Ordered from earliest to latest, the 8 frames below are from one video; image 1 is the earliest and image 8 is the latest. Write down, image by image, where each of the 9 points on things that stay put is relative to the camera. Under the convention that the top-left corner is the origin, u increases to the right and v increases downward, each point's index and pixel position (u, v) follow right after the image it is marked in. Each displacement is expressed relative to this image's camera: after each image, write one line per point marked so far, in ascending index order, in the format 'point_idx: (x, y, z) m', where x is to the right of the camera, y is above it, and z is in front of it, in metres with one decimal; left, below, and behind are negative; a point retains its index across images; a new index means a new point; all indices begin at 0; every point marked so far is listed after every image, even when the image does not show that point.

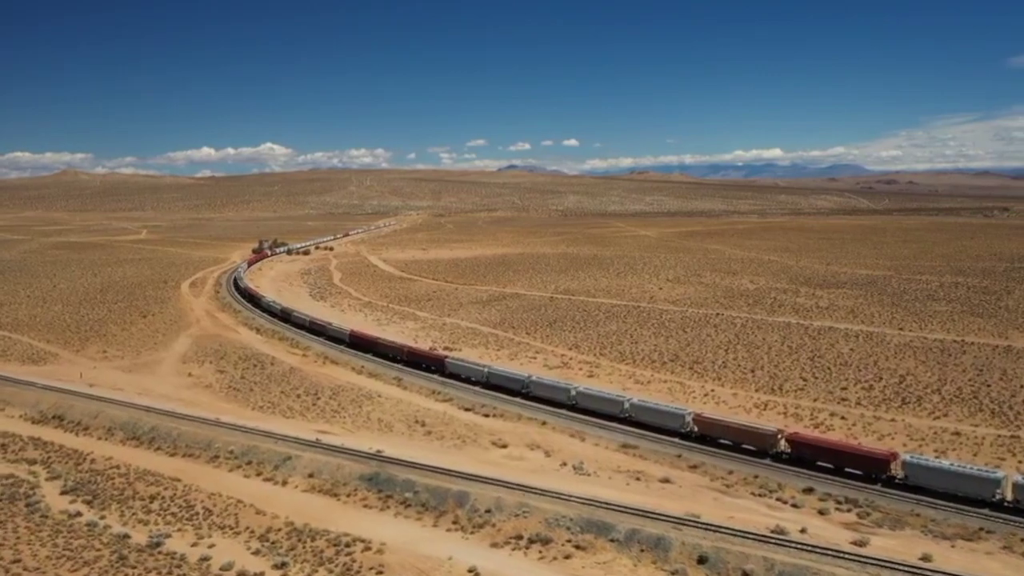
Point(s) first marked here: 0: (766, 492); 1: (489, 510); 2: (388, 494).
0: (+5.9, -4.7, +20.0) m
1: (-0.5, -4.8, +18.5) m
2: (-2.8, -4.7, +19.8) m
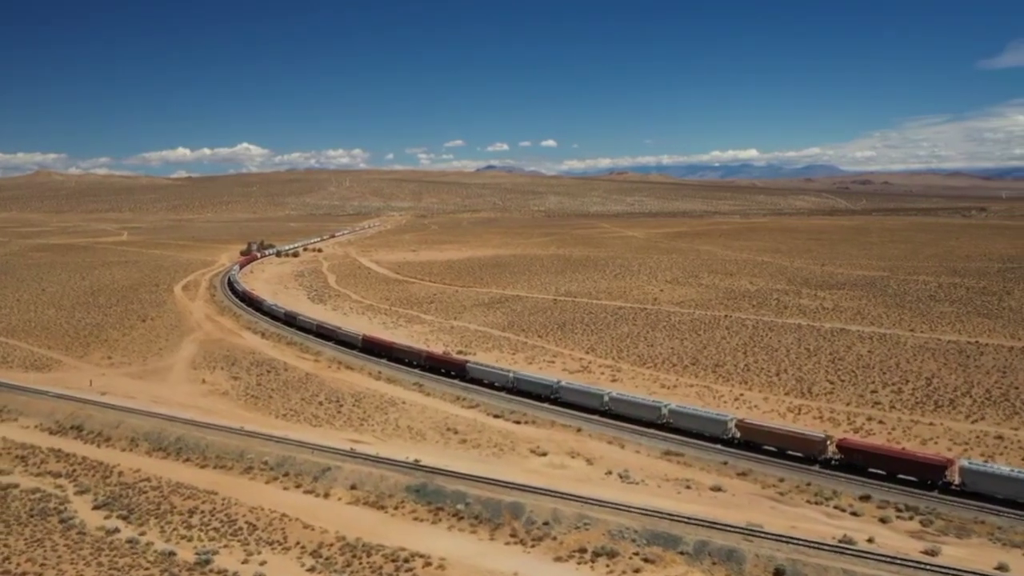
0: (+7.1, -4.8, +19.7) m
1: (+0.7, -4.9, +18.0) m
2: (-1.6, -4.9, +19.3) m
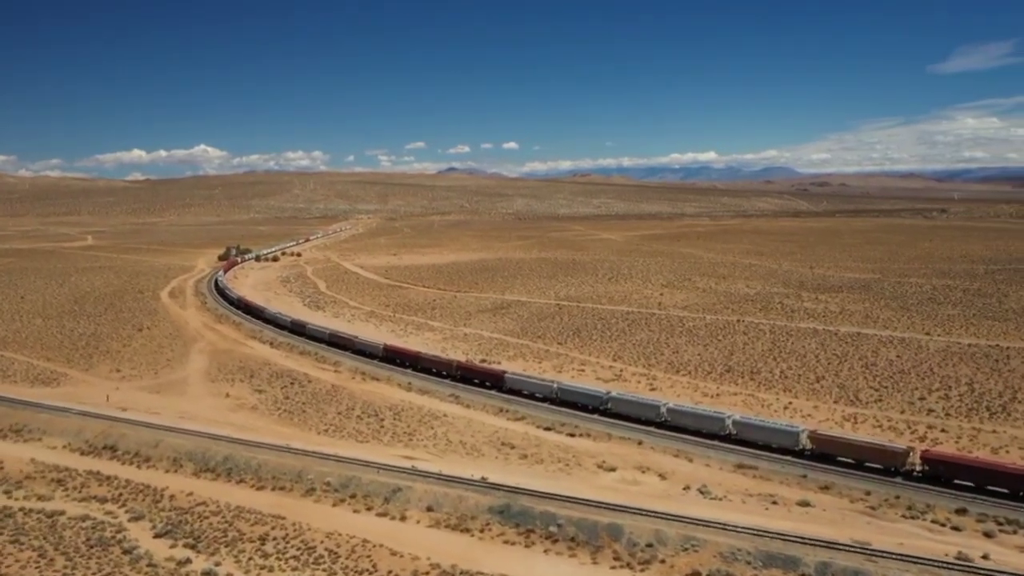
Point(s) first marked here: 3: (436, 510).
0: (+9.0, -5.0, +19.2) m
1: (+2.8, -5.1, +17.3) m
2: (+0.3, -5.1, +18.4) m
3: (-1.7, -5.1, +19.6) m
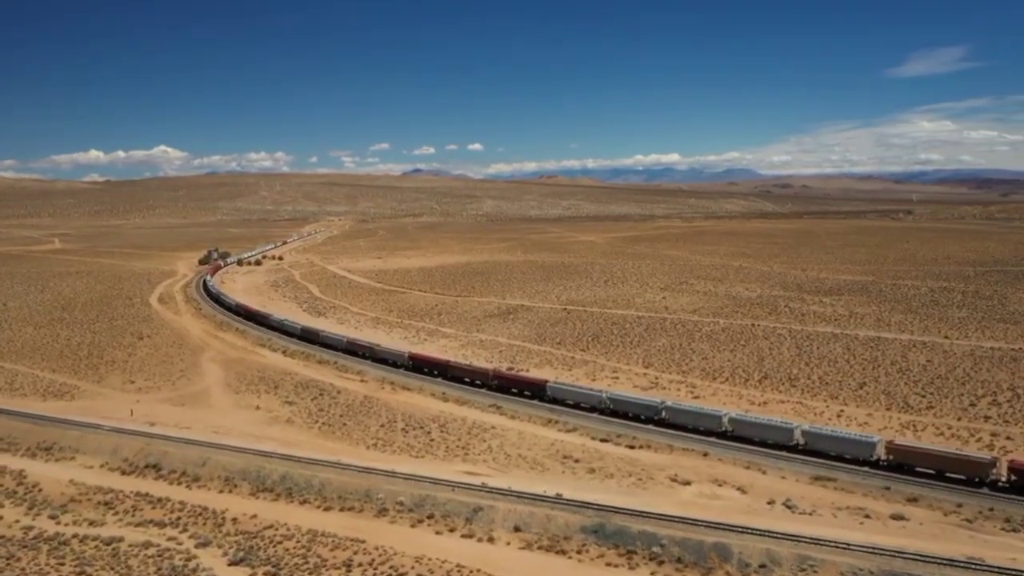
0: (+11.0, -5.2, +18.8) m
1: (+4.9, -5.3, +16.6) m
2: (+2.4, -5.4, +17.7) m
3: (+0.3, -5.3, +18.8) m
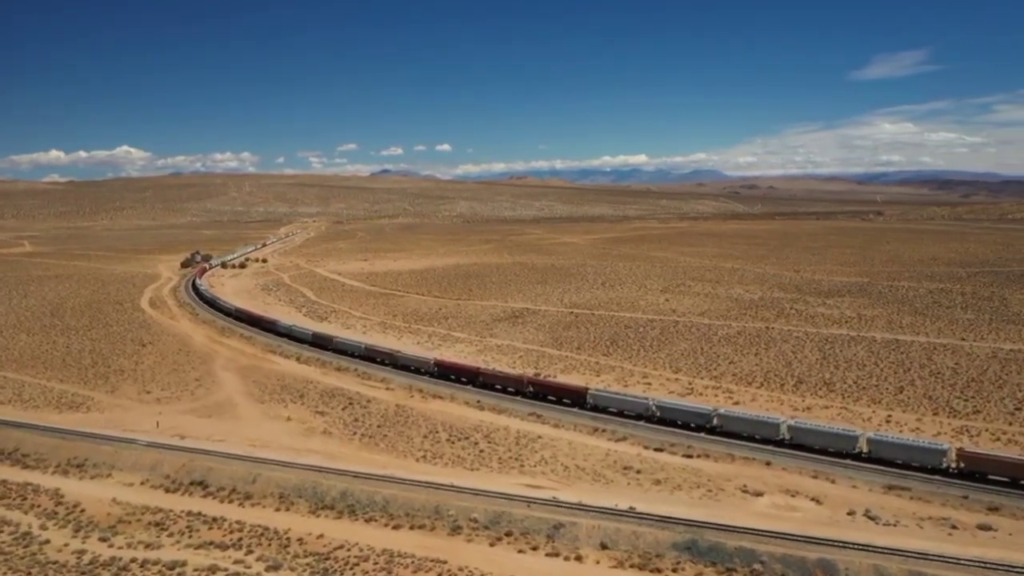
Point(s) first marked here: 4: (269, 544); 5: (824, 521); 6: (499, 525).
0: (+12.9, -5.3, +18.6) m
1: (+6.8, -5.5, +16.1) m
2: (+4.3, -5.5, +17.1) m
3: (+2.1, -5.5, +18.1) m
4: (-5.4, -5.7, +19.2) m
5: (+7.2, -5.4, +20.0) m
6: (-0.3, -5.3, +19.2) m
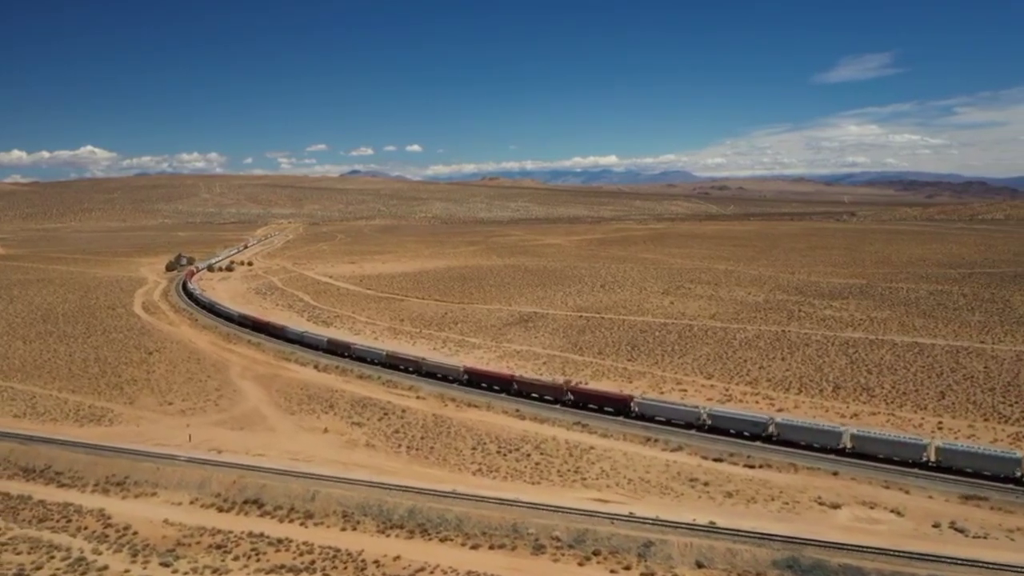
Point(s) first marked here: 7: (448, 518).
0: (+14.7, -5.5, +18.3) m
1: (+8.7, -5.7, +15.7) m
2: (+6.2, -5.7, +16.6) m
3: (+4.0, -5.7, +17.5) m
4: (-3.6, -5.9, +18.4) m
5: (+9.0, -5.6, +19.5) m
6: (+1.6, -5.5, +18.5) m
7: (-1.5, -5.3, +20.0) m
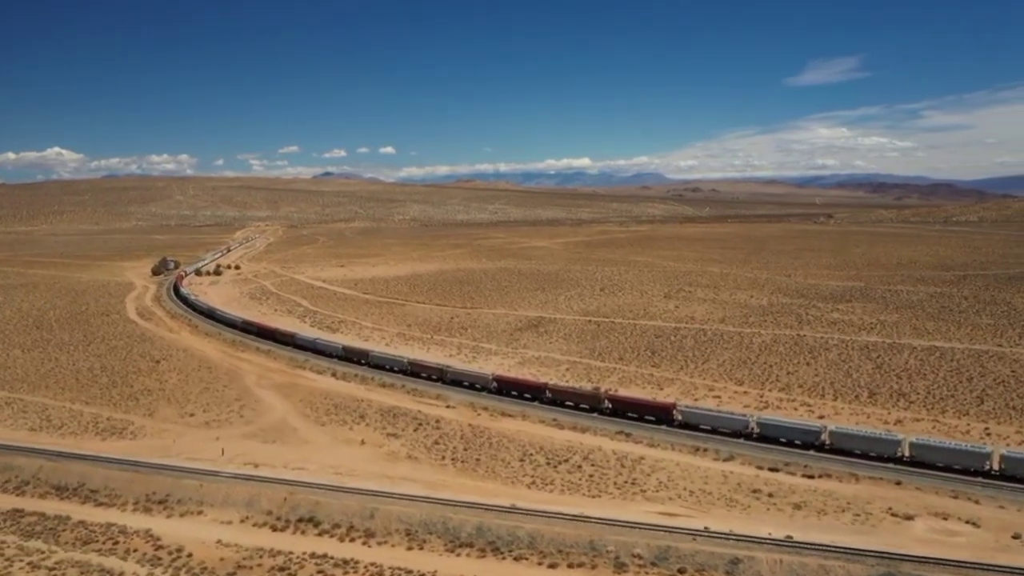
0: (+16.4, -5.6, +18.2) m
1: (+10.5, -5.8, +15.3) m
2: (+7.9, -5.9, +16.1) m
3: (+5.7, -5.8, +17.0) m
4: (-1.9, -6.1, +17.6) m
5: (+10.7, -5.8, +19.2) m
6: (+3.2, -5.7, +17.9) m
7: (+0.1, -5.5, +19.3) m
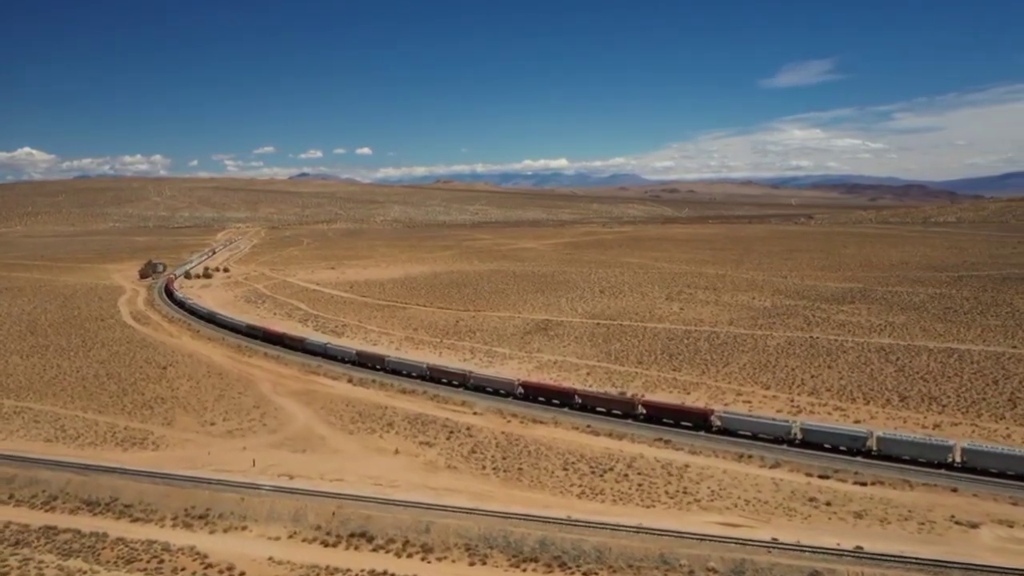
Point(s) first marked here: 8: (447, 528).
0: (+17.9, -5.7, +18.0) m
1: (+12.0, -5.9, +15.0) m
2: (+9.4, -6.0, +15.7) m
3: (+7.2, -5.9, +16.5) m
4: (-0.4, -6.3, +16.9) m
5: (+12.1, -5.9, +18.9) m
6: (+4.7, -5.8, +17.4) m
7: (+1.6, -5.7, +18.7) m
8: (-1.6, -5.5, +19.9) m
